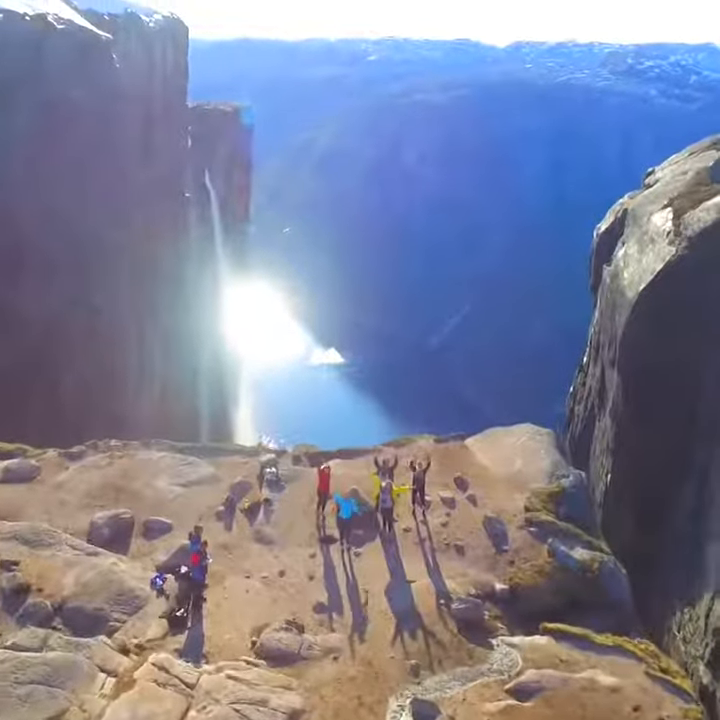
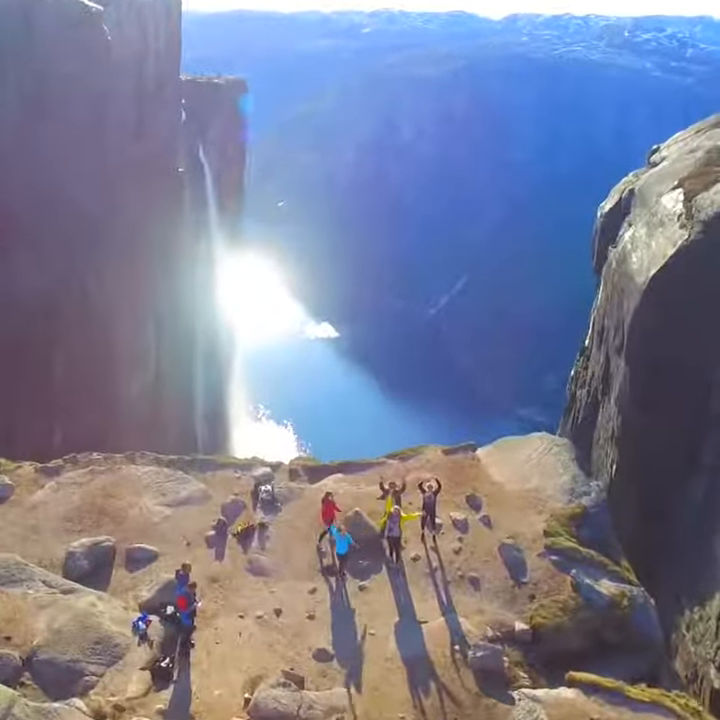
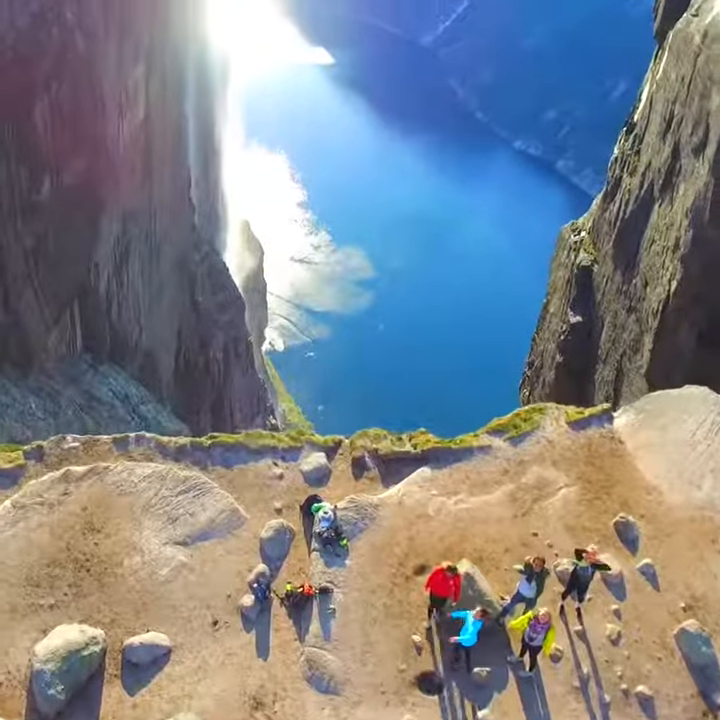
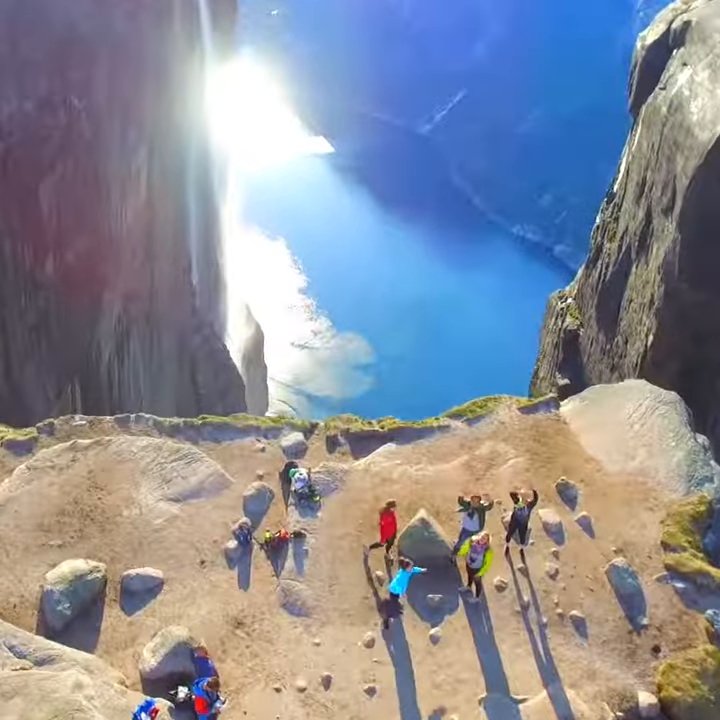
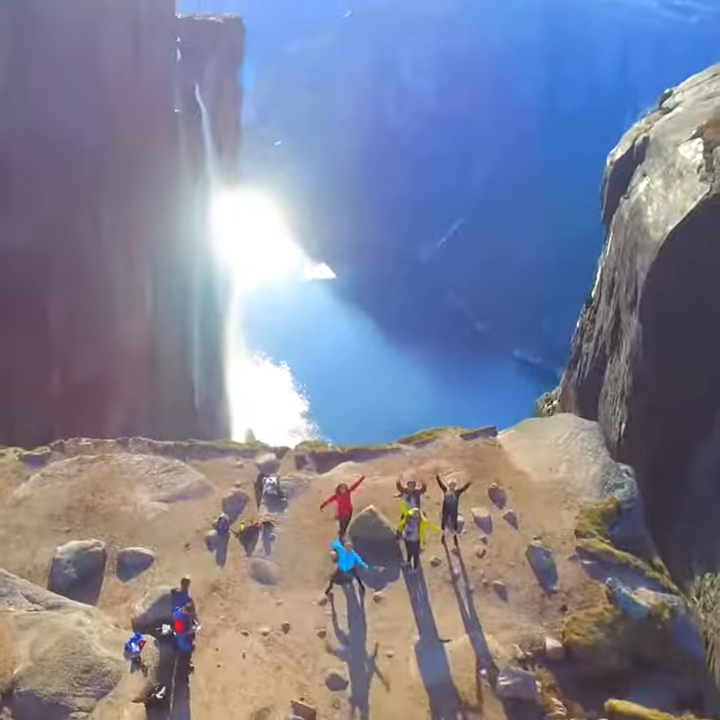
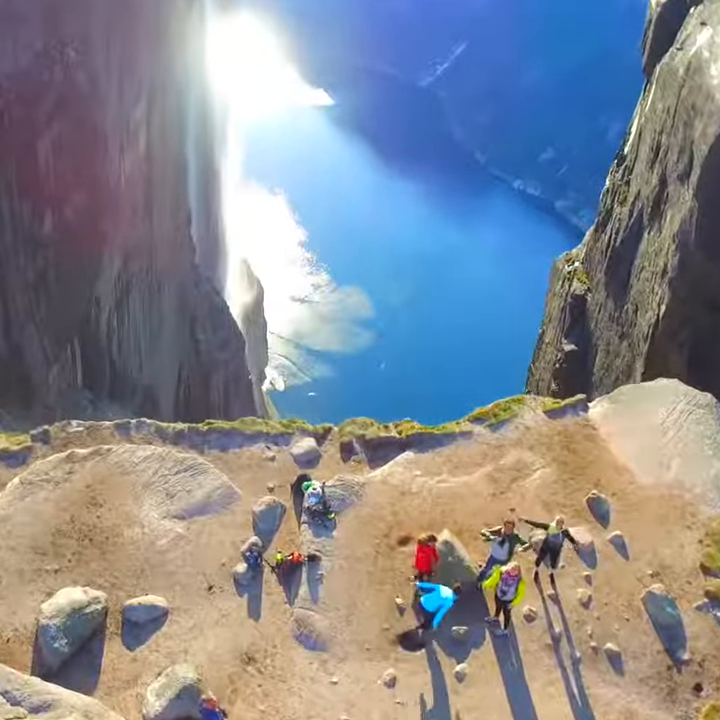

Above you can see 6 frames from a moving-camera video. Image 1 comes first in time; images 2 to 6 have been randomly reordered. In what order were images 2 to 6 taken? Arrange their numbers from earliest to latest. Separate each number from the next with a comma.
2, 5, 4, 6, 3
